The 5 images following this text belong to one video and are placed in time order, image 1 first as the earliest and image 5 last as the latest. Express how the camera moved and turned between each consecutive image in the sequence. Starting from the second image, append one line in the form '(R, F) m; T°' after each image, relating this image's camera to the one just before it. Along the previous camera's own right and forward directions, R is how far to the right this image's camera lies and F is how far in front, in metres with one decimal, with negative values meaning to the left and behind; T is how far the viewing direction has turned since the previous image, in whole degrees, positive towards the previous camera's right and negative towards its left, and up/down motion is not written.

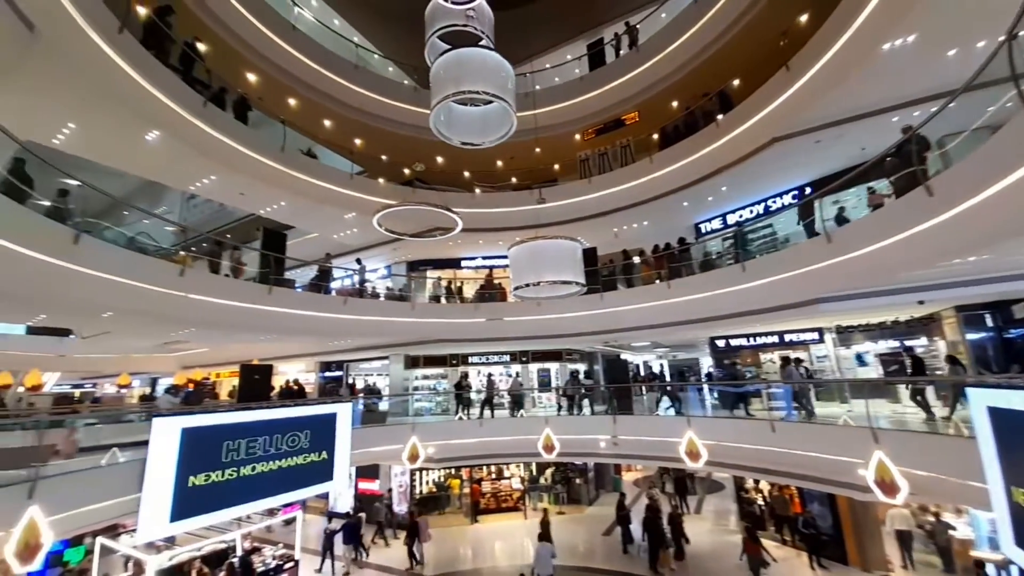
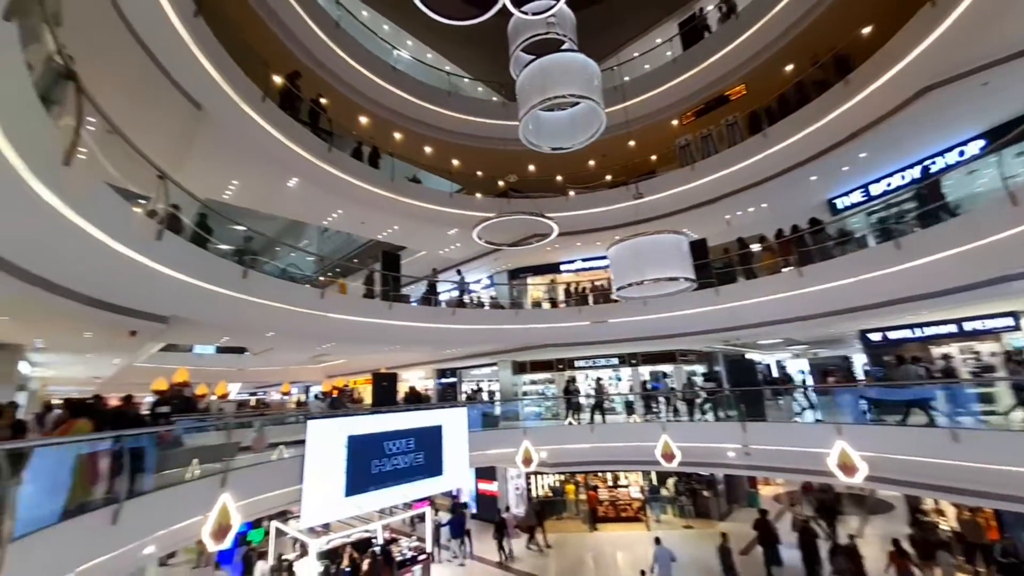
(+0.7, +0.1) m; -14°
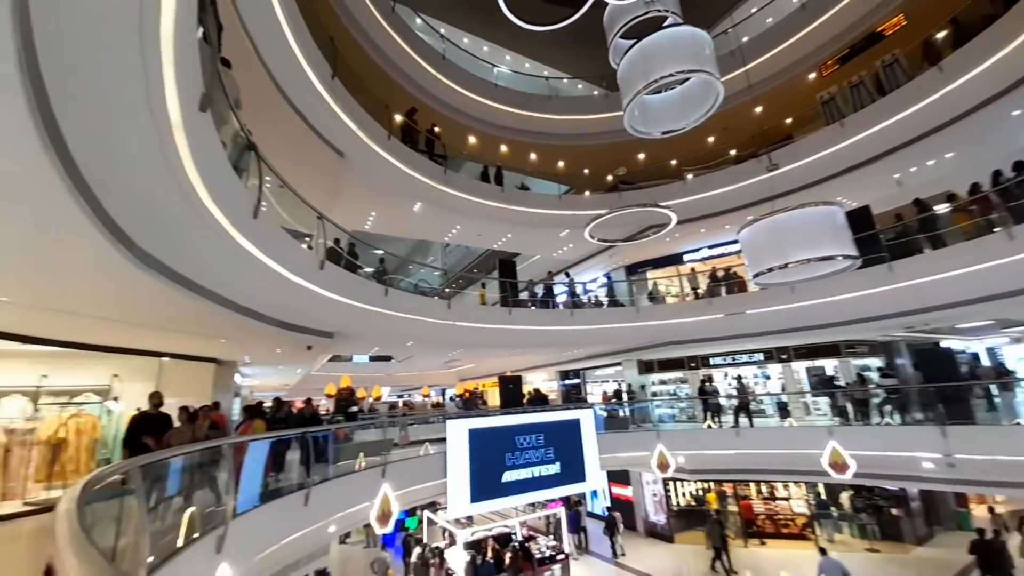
(+0.5, 0.0) m; -16°
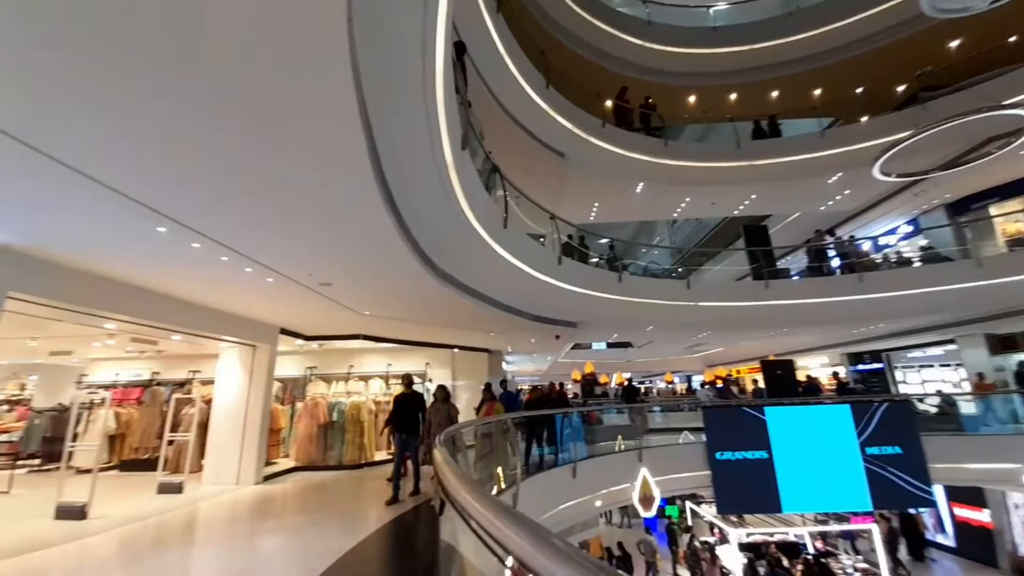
(+0.3, +0.5) m; -31°
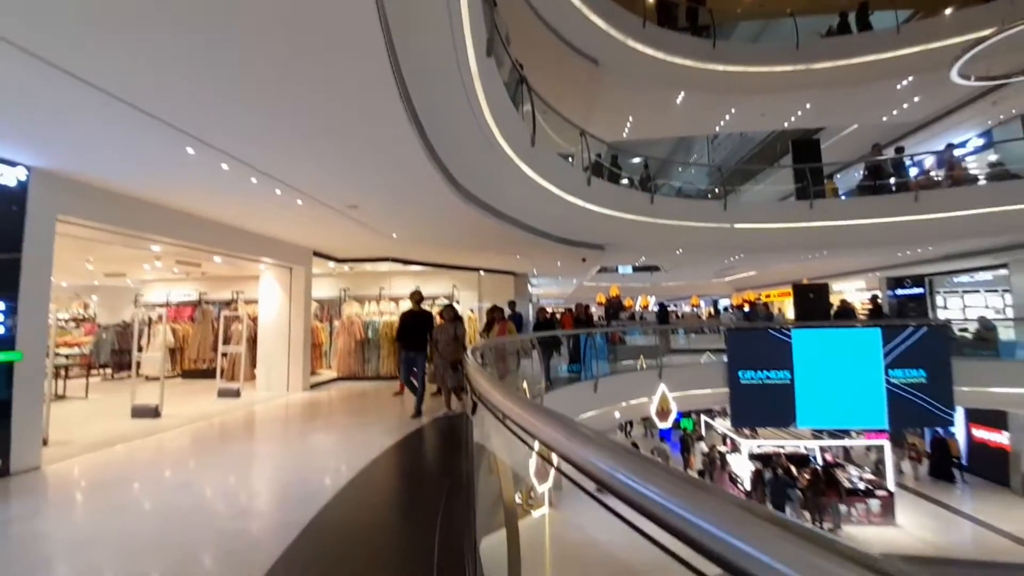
(0.0, +0.1) m; -4°
